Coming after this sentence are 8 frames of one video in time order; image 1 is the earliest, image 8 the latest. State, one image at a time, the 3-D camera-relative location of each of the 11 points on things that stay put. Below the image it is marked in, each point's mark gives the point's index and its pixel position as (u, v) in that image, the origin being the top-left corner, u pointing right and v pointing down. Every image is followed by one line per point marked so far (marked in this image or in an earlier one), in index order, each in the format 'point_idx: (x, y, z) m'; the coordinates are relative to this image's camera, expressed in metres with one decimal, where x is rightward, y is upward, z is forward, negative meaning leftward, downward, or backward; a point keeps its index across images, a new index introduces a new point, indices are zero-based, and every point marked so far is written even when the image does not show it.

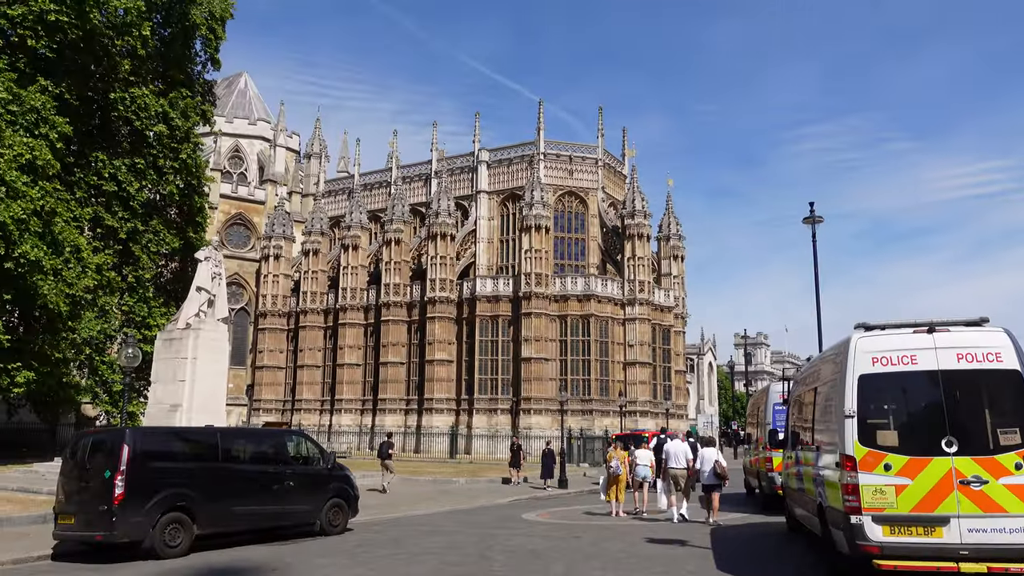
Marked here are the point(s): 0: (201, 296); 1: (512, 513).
0: (-6.6, -0.2, +16.9) m
1: (0.0, -3.7, +13.1) m
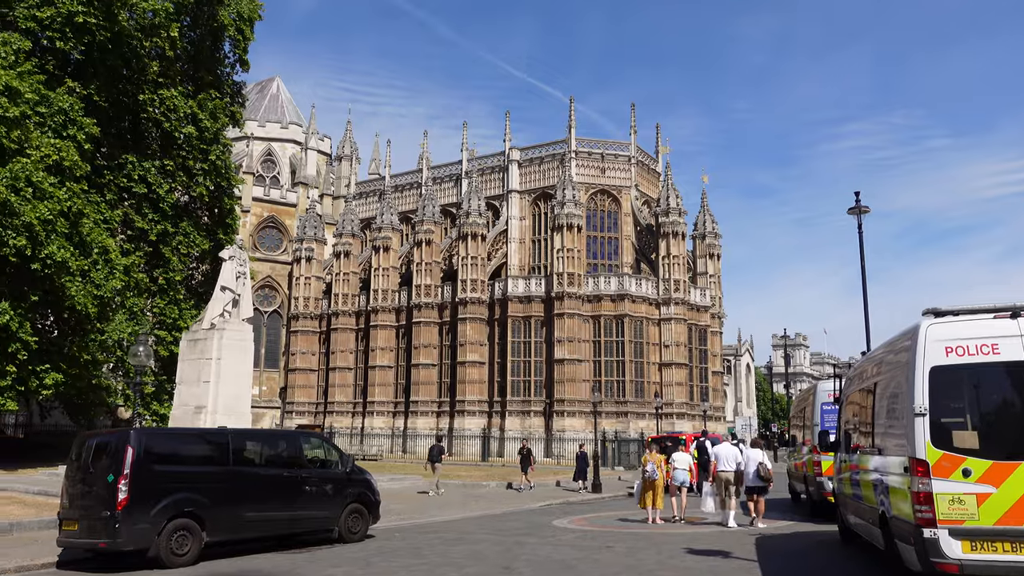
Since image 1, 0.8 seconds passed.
0: (-6.0, -0.2, +16.6) m
1: (+0.5, -3.6, +12.5) m
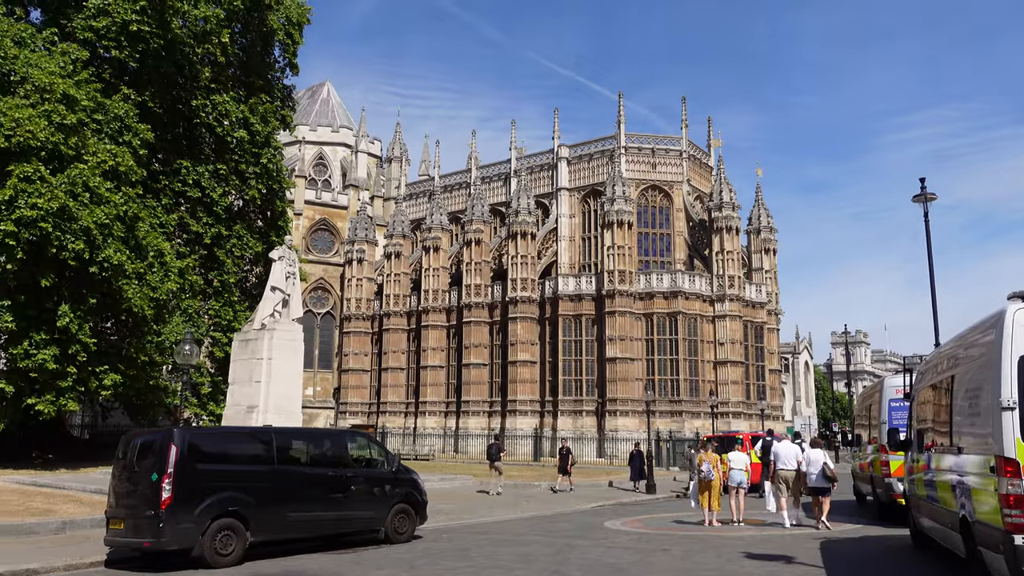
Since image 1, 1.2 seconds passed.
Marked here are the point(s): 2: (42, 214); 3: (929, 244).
0: (-5.0, -0.2, +16.7) m
1: (+1.2, -3.6, +12.1) m
2: (-10.2, +1.6, +17.2) m
3: (+9.7, +1.0, +18.3) m
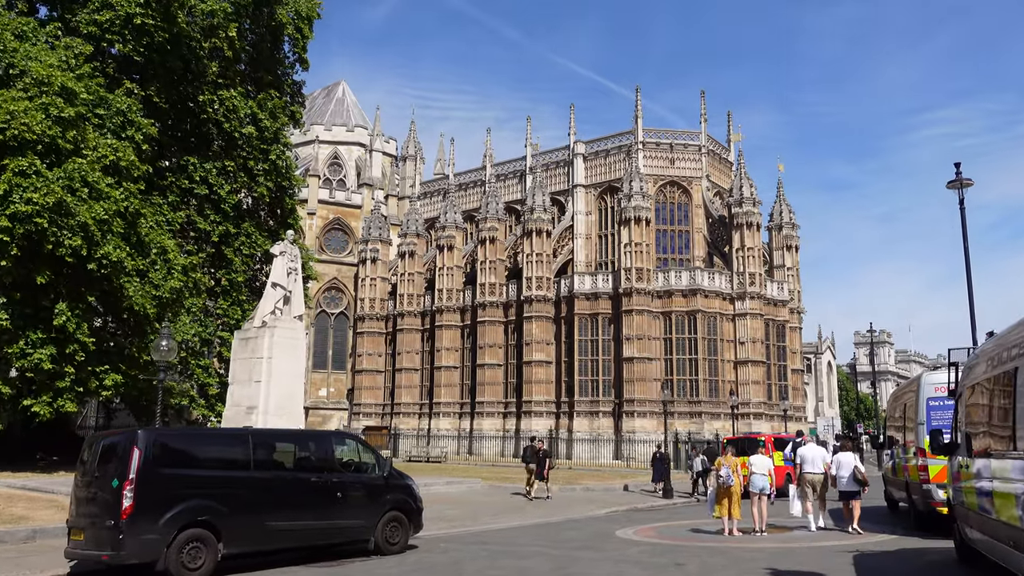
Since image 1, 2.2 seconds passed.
0: (-4.8, -0.1, +16.1) m
1: (+1.3, -3.5, +11.4) m
2: (-10.0, +1.7, +16.8) m
3: (+9.9, +1.1, +17.4) m
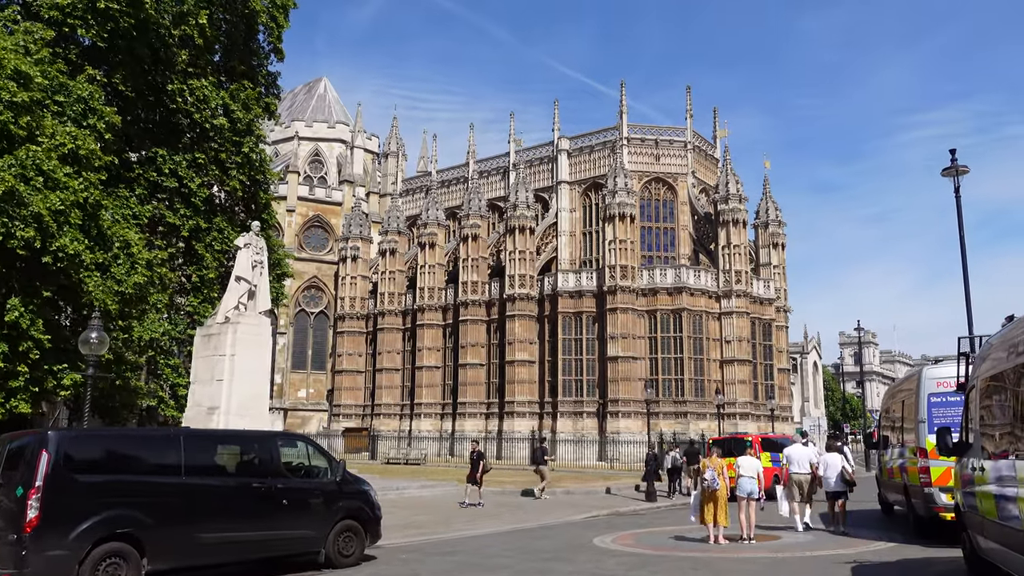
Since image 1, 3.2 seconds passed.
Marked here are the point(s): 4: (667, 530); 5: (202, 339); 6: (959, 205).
0: (-5.2, 0.0, +15.3) m
1: (+1.0, -3.3, +10.7) m
2: (-10.5, +1.8, +15.9) m
3: (+9.4, +1.3, +16.8) m
4: (+2.4, -3.7, +12.0) m
5: (-6.0, -1.0, +15.4) m
6: (+9.7, +1.8, +17.2) m
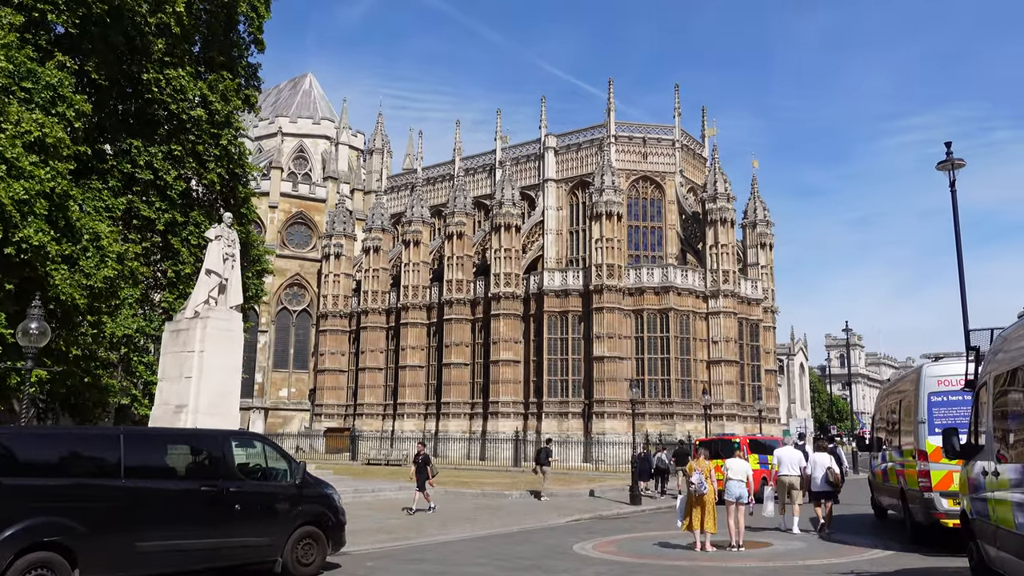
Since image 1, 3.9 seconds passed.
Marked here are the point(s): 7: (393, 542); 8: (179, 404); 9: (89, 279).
0: (-5.6, +0.2, +14.7) m
1: (+0.7, -3.2, +10.2) m
2: (-10.8, +1.9, +15.2) m
3: (+9.0, +1.3, +16.4) m
4: (+2.0, -3.6, +11.5) m
5: (-6.4, -0.9, +14.8) m
6: (+9.3, +1.8, +16.8) m
7: (-1.5, -3.2, +10.1) m
8: (-5.9, -2.1, +14.1) m
9: (-9.7, +0.2, +18.1) m
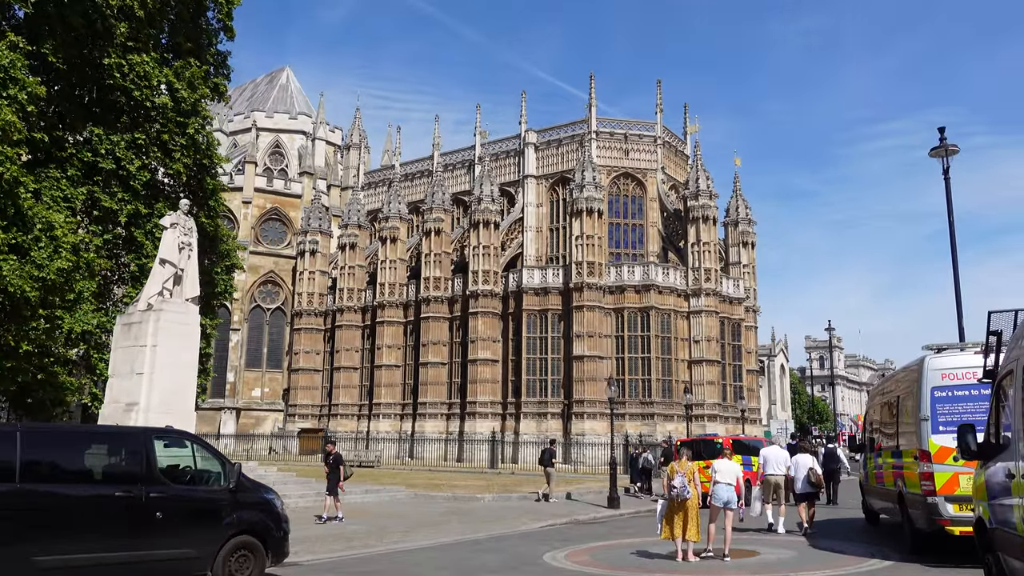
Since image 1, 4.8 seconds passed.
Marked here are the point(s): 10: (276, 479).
0: (-6.0, +0.3, +13.8) m
1: (+0.3, -3.1, +9.5) m
2: (-11.3, +2.1, +14.2) m
3: (+8.5, +1.4, +15.9) m
4: (+1.6, -3.5, +10.9) m
5: (-6.9, -0.7, +13.9) m
6: (+8.8, +1.9, +16.3) m
7: (-1.9, -3.1, +9.3) m
8: (-6.4, -1.9, +13.3) m
9: (-10.2, +0.4, +17.2) m
10: (-5.2, -4.2, +17.3) m
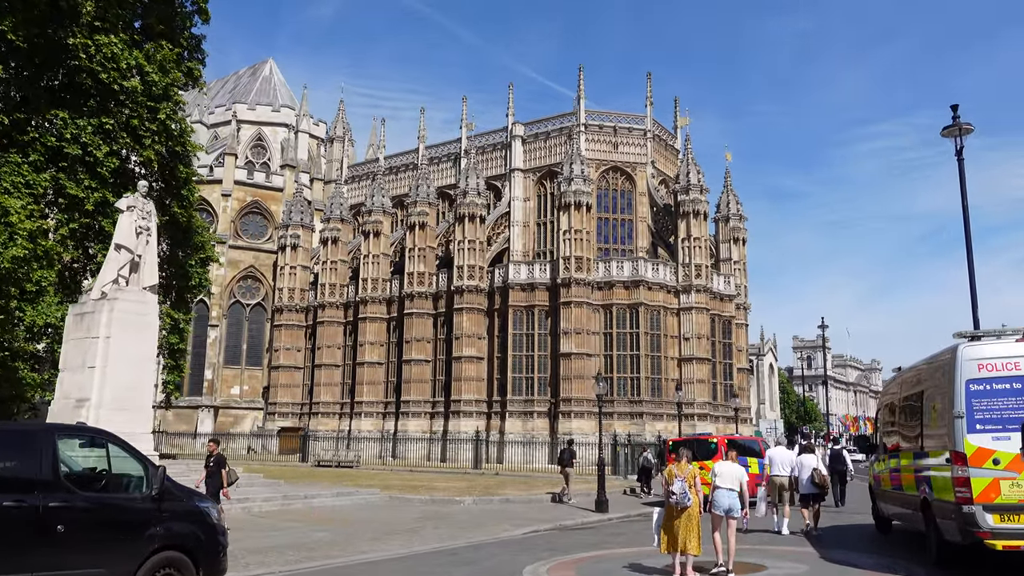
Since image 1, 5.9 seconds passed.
0: (-6.3, +0.5, +12.9) m
1: (0.0, -2.9, +8.6) m
2: (-11.6, +2.3, +13.2) m
3: (+8.2, +1.5, +15.1) m
4: (+1.4, -3.3, +10.0) m
5: (-7.2, -0.5, +13.0) m
6: (+8.5, +2.0, +15.5) m
7: (-2.1, -2.9, +8.4) m
8: (-6.7, -1.7, +12.3) m
9: (-10.6, +0.6, +16.1) m
10: (-5.5, -4.0, +16.4) m
